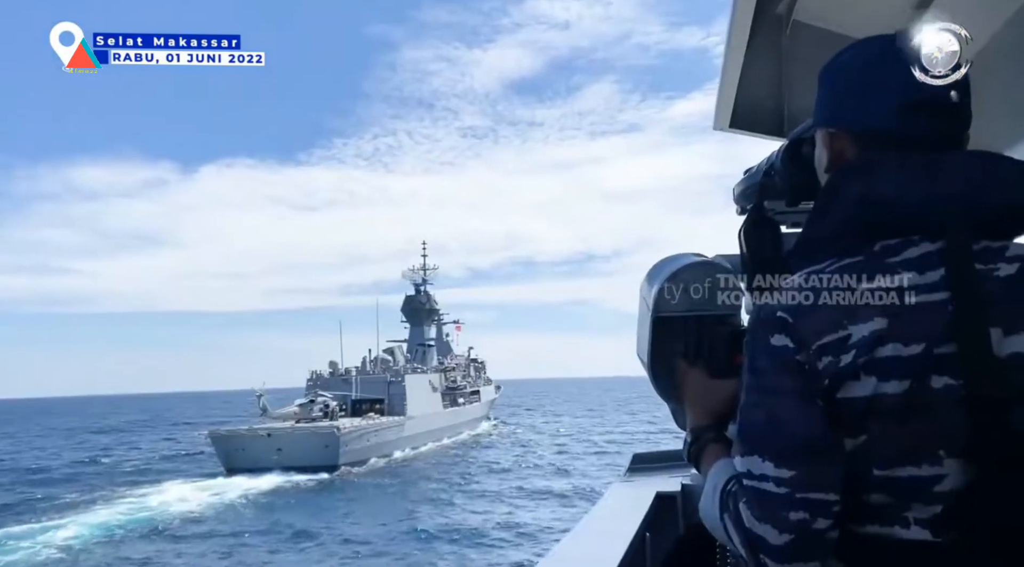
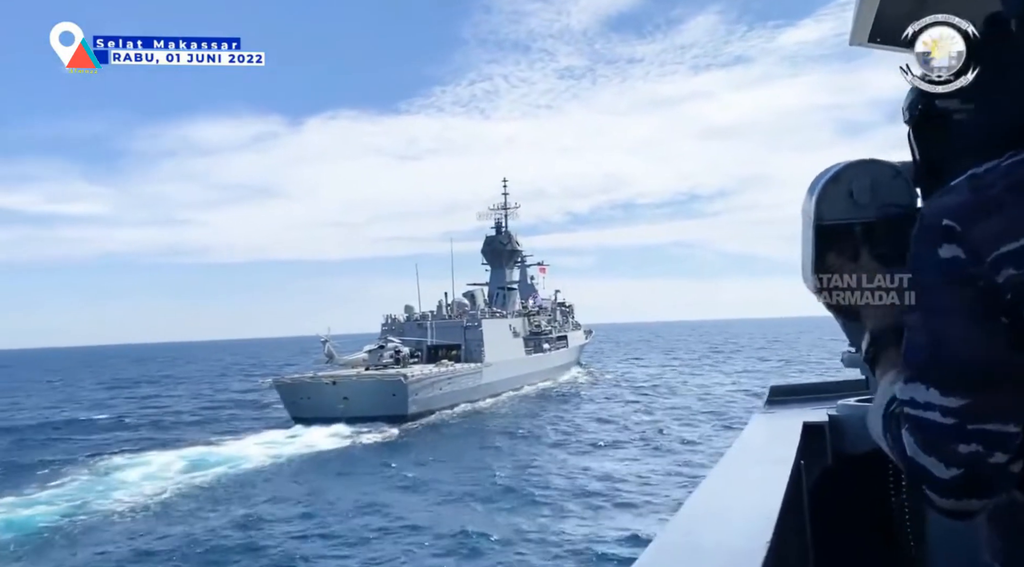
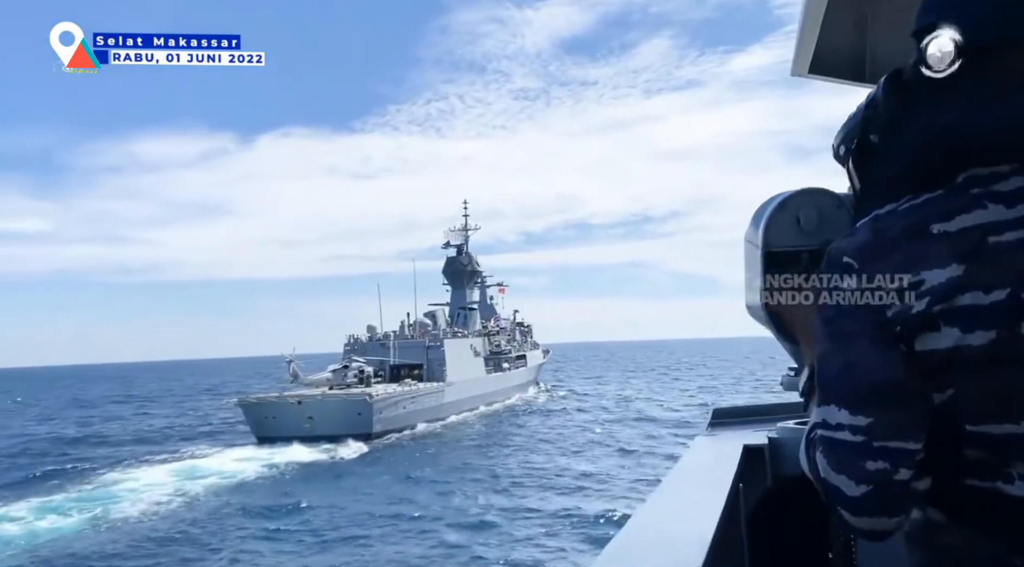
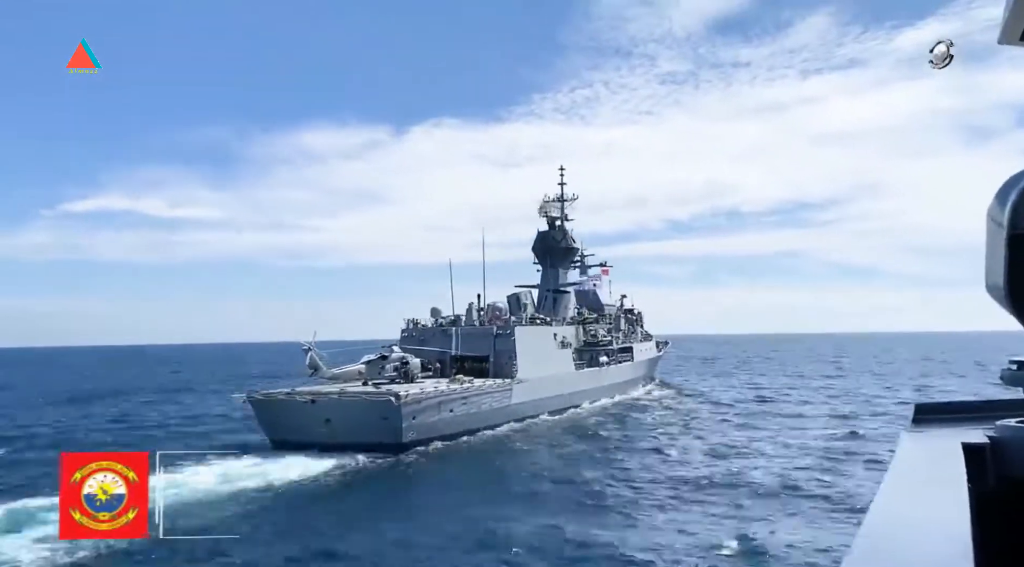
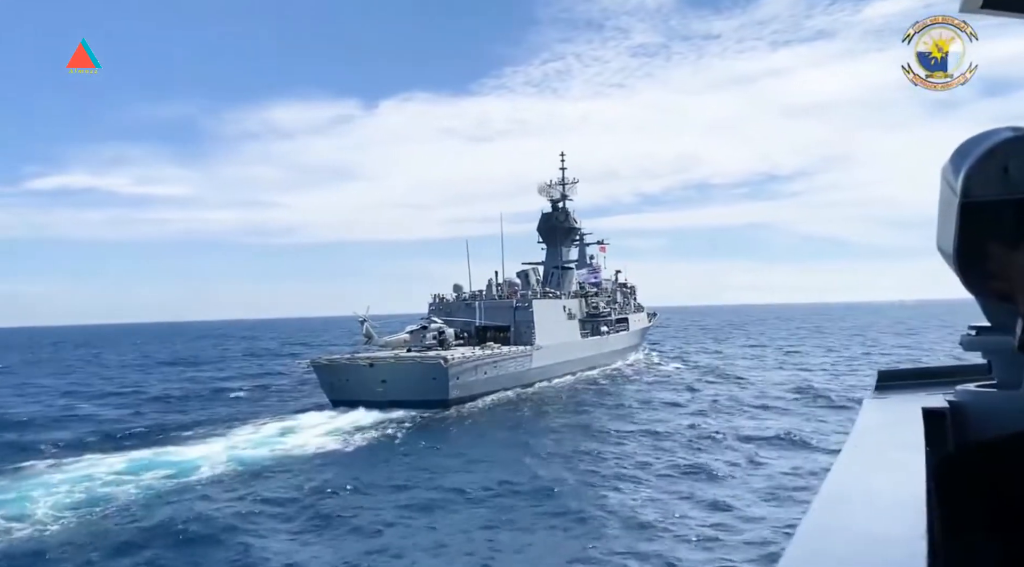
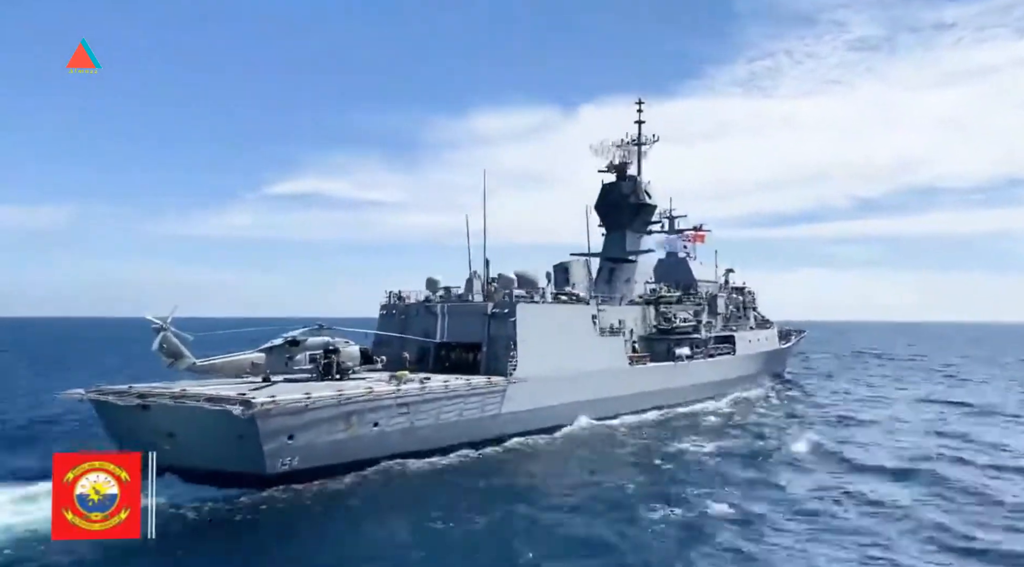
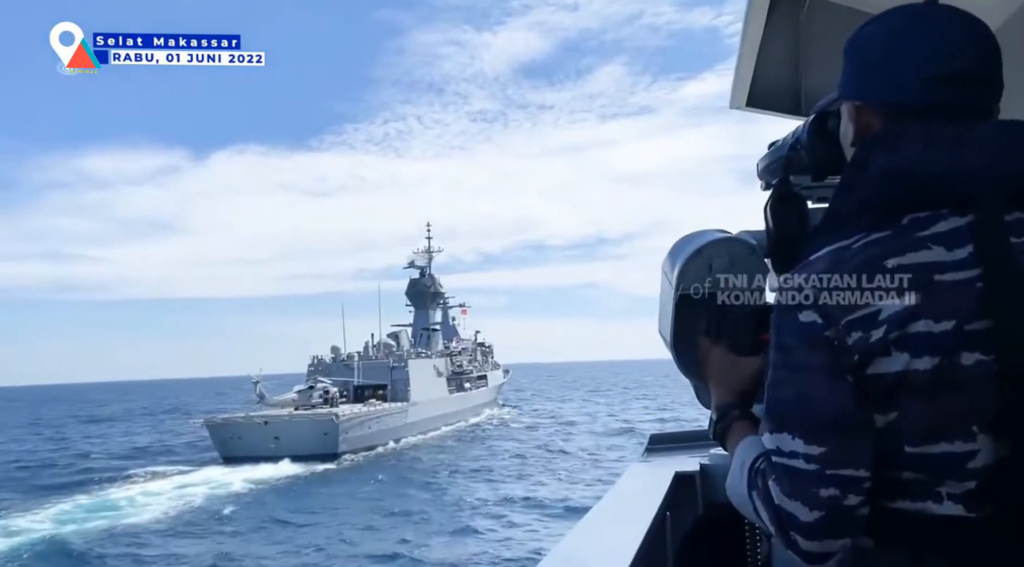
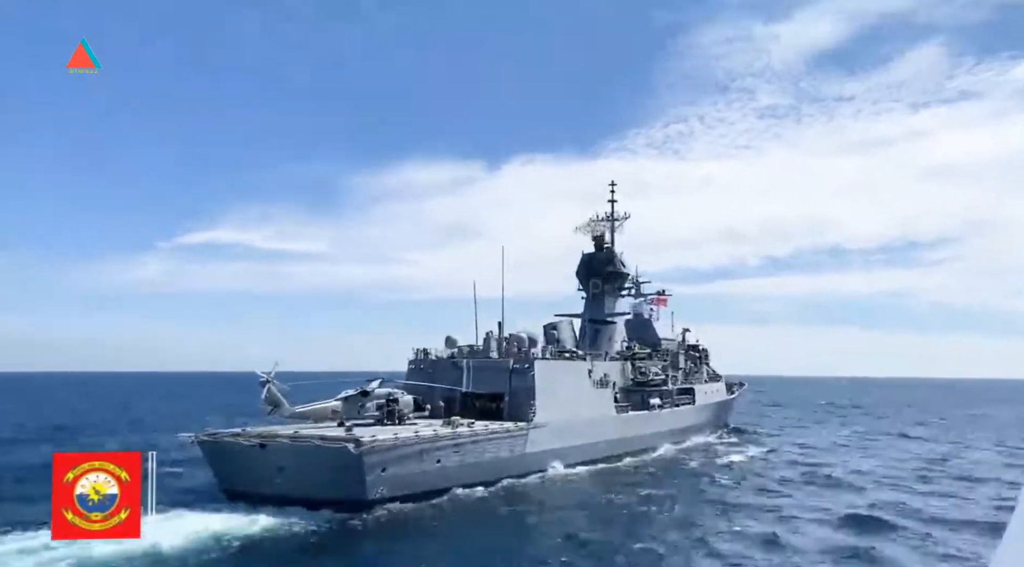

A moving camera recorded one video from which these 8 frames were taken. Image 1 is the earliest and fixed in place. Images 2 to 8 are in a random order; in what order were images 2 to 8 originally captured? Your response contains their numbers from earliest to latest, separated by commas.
7, 3, 2, 5, 4, 8, 6
